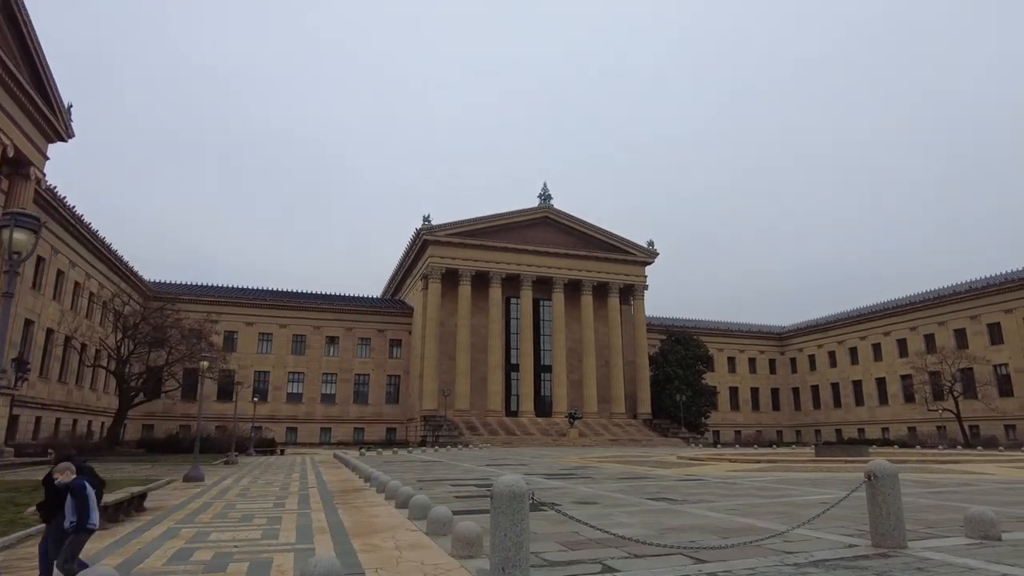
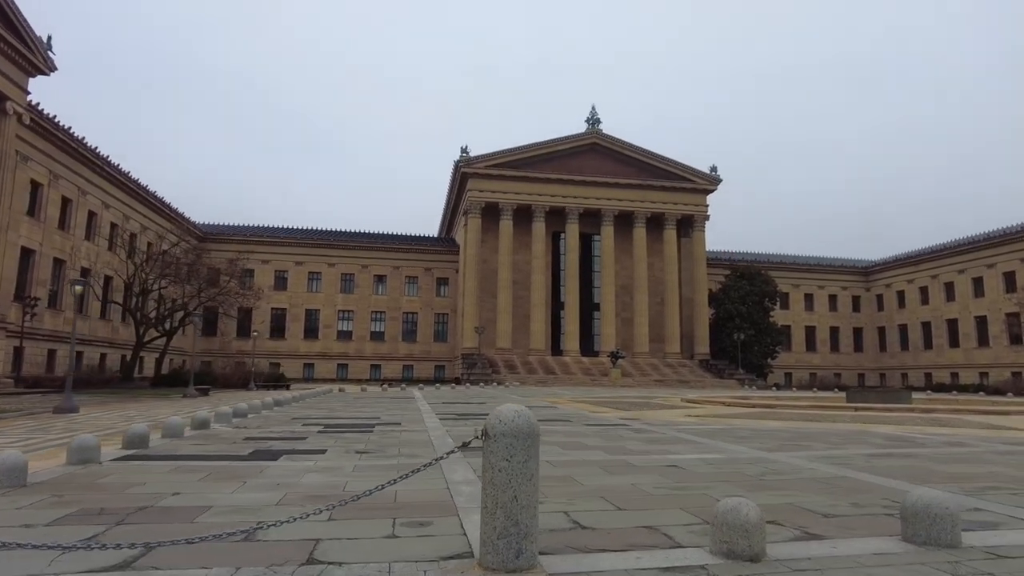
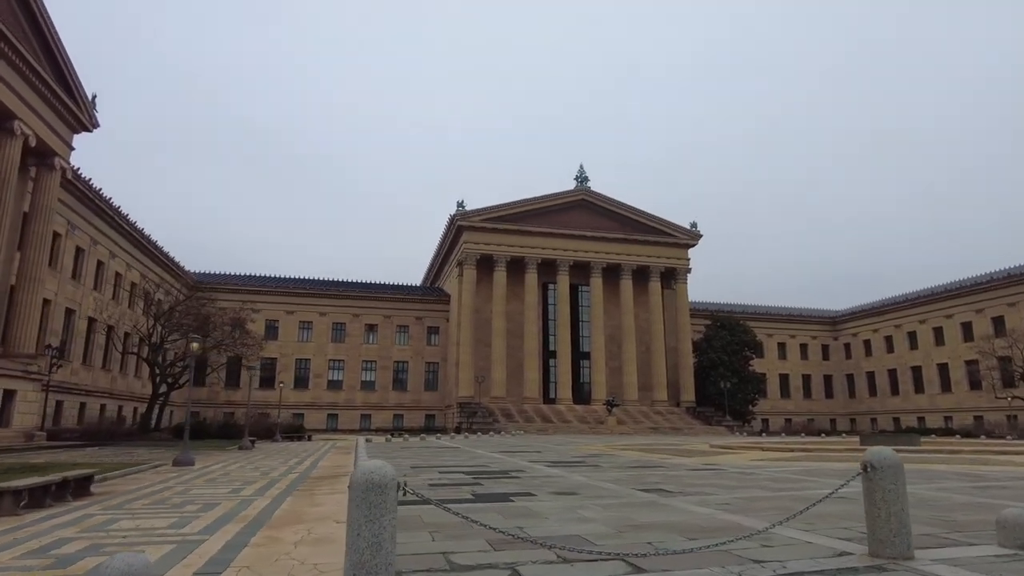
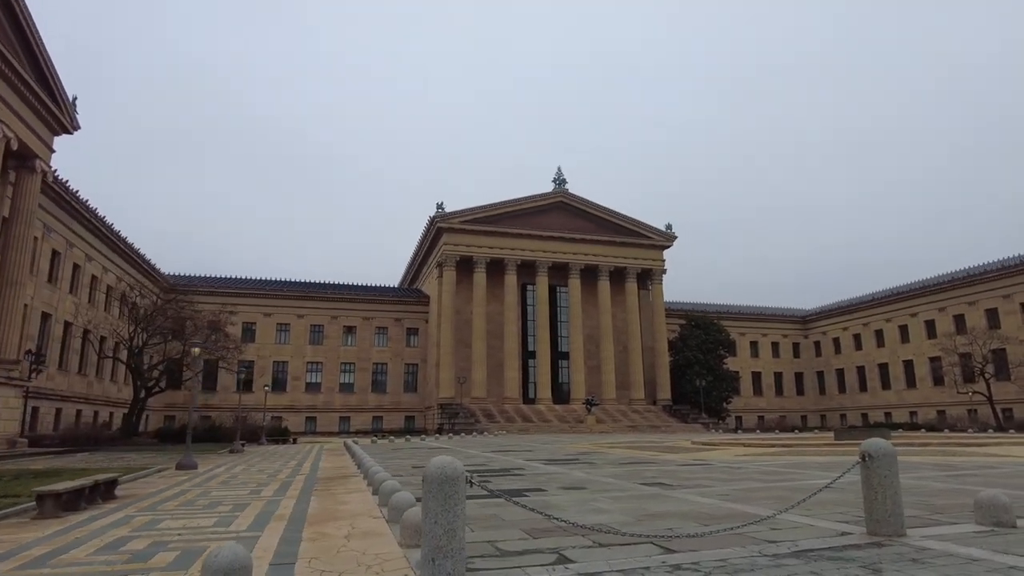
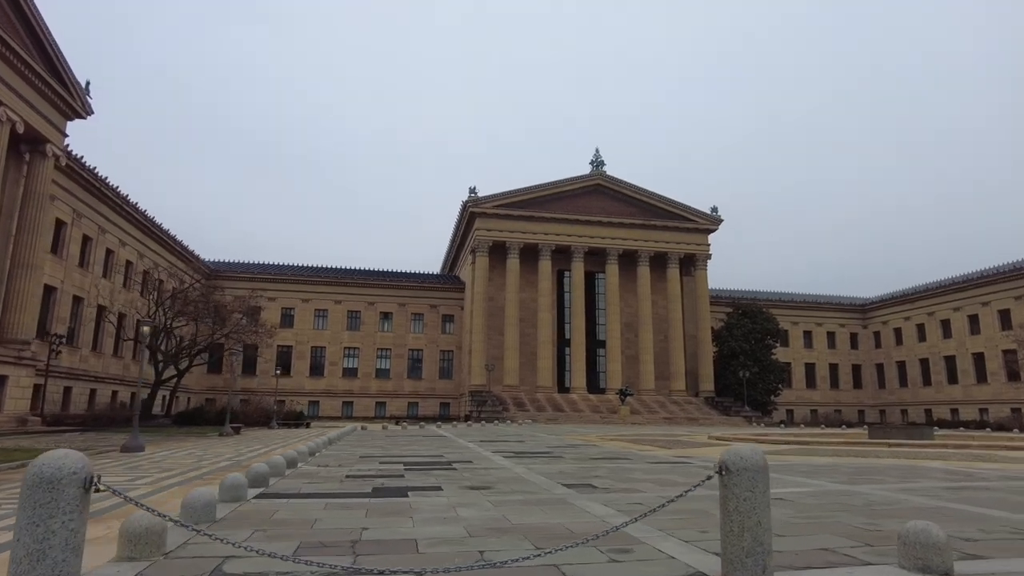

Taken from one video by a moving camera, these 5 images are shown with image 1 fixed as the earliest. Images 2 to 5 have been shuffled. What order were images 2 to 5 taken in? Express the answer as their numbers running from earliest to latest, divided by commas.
4, 3, 5, 2
